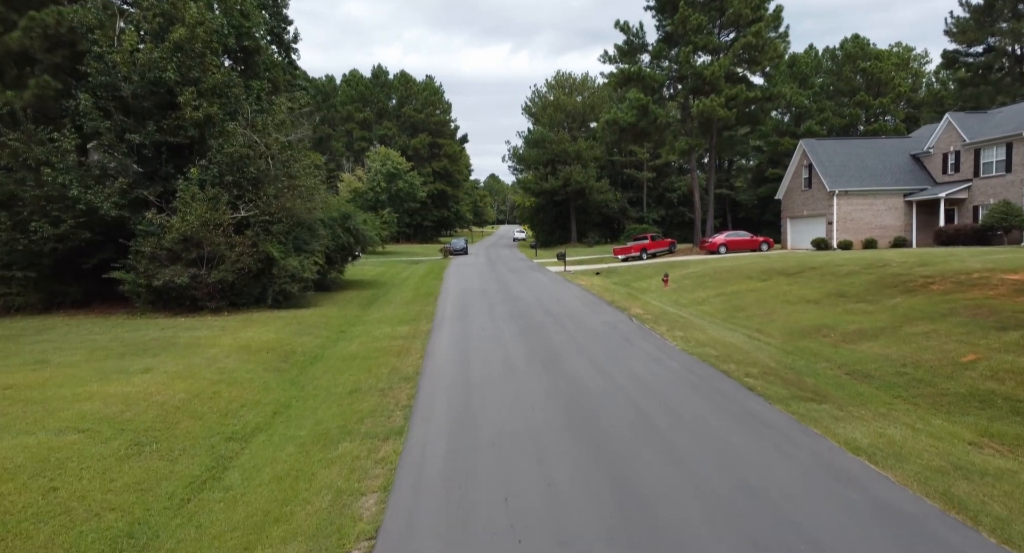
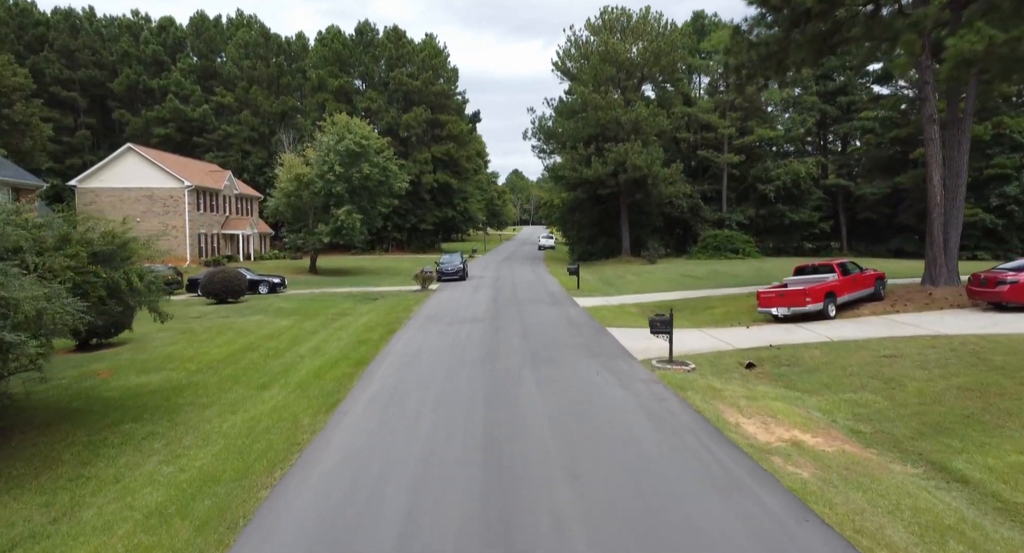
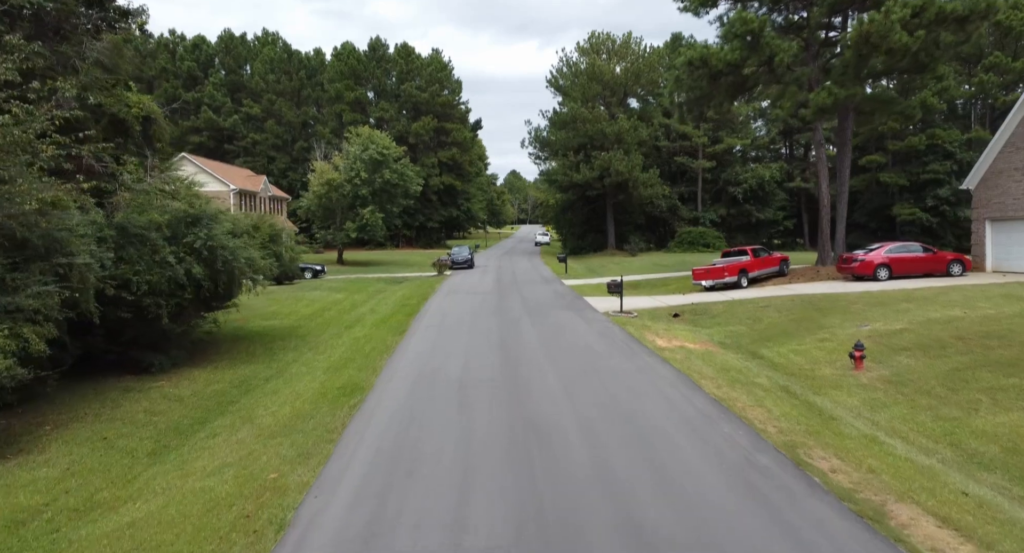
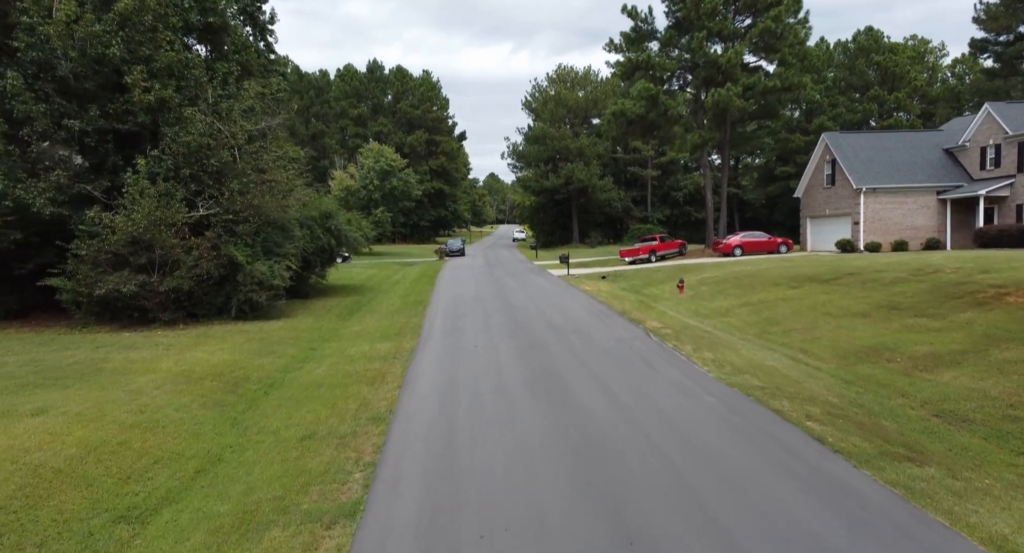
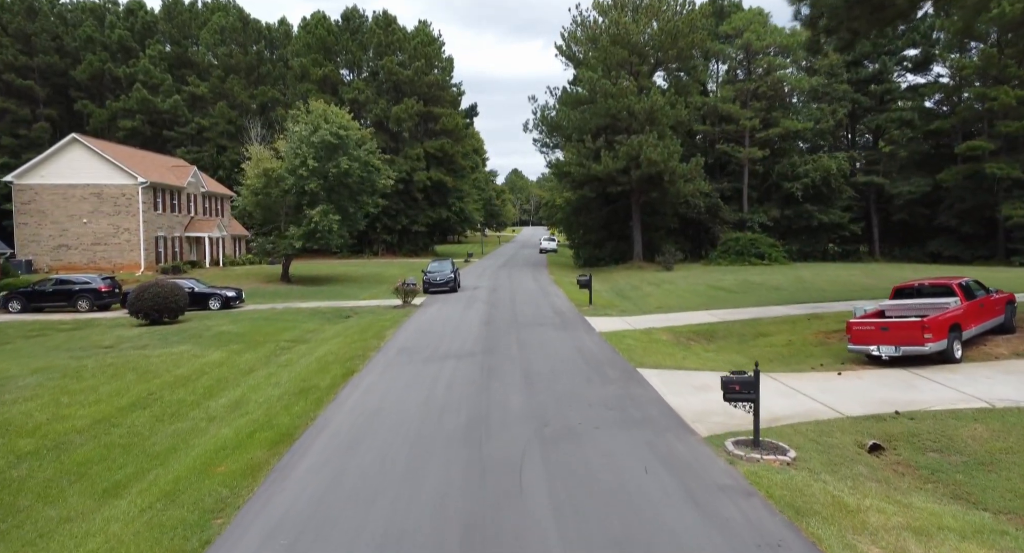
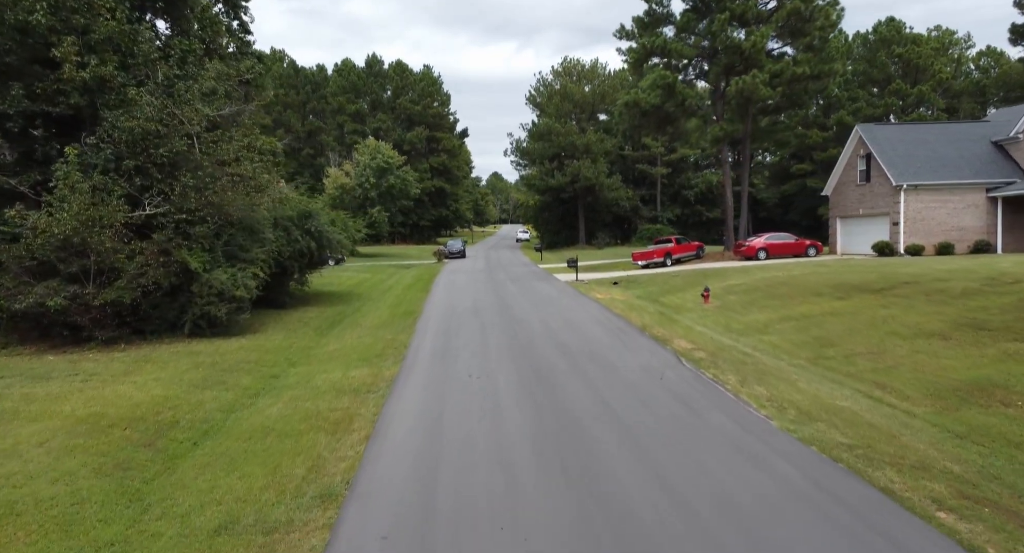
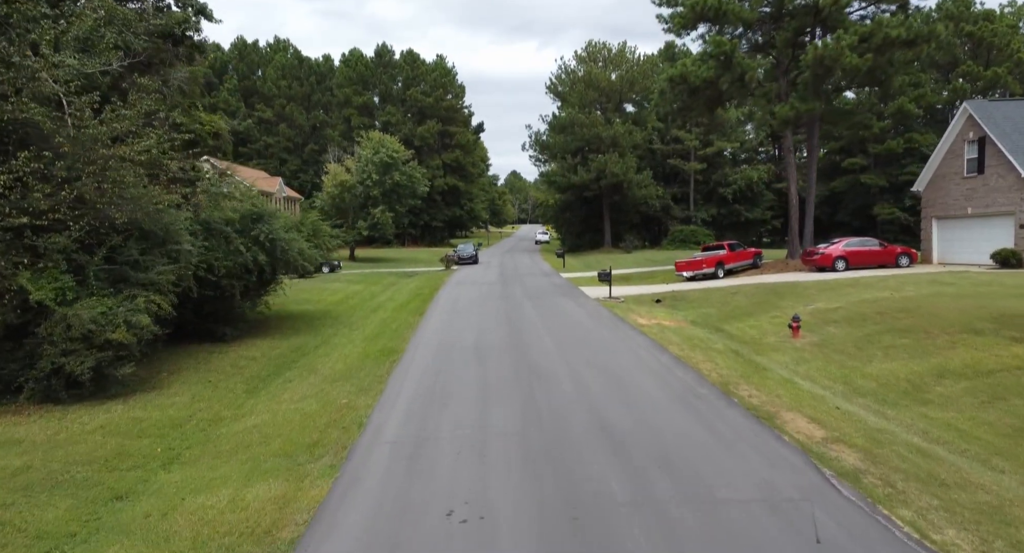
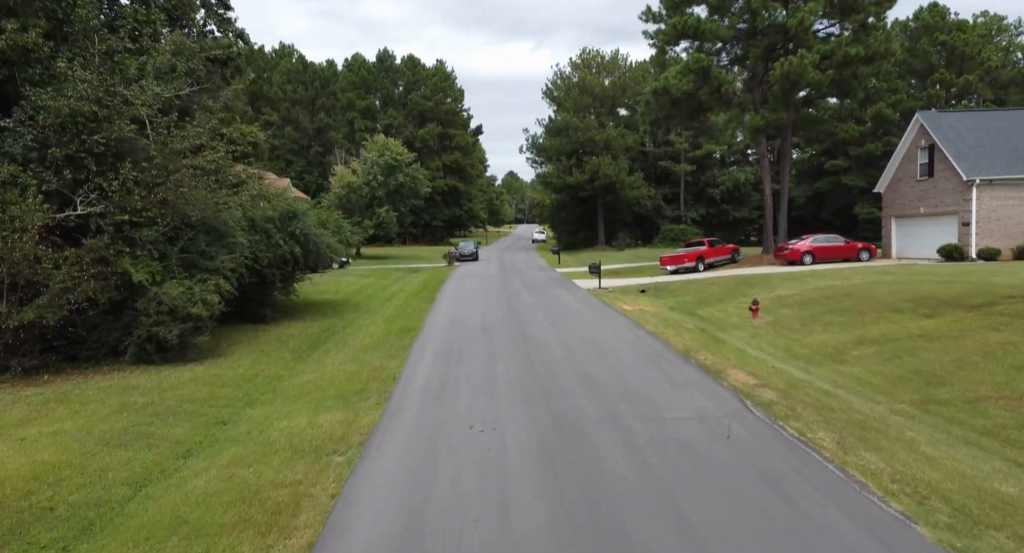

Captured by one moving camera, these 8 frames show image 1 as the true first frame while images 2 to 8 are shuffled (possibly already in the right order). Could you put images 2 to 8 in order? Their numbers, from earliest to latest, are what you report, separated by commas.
4, 6, 8, 7, 3, 2, 5
